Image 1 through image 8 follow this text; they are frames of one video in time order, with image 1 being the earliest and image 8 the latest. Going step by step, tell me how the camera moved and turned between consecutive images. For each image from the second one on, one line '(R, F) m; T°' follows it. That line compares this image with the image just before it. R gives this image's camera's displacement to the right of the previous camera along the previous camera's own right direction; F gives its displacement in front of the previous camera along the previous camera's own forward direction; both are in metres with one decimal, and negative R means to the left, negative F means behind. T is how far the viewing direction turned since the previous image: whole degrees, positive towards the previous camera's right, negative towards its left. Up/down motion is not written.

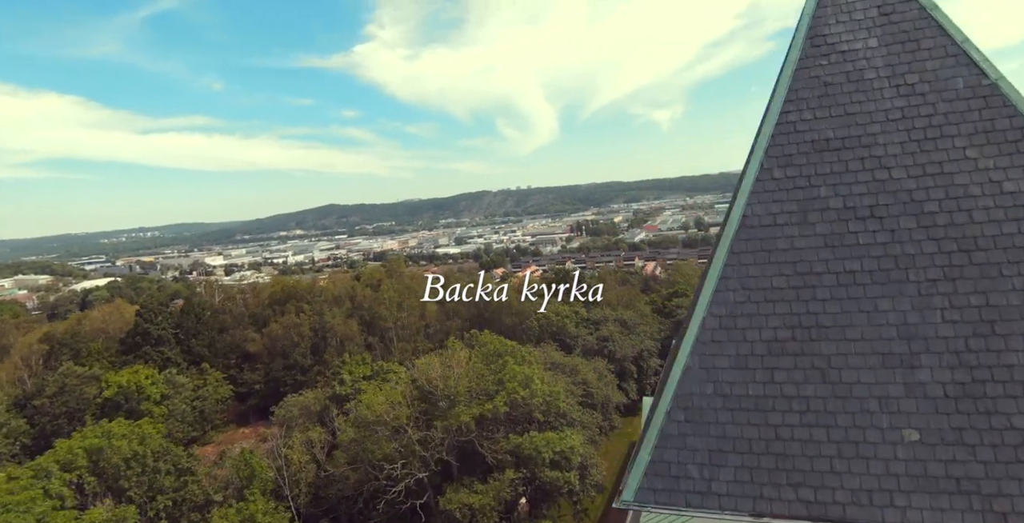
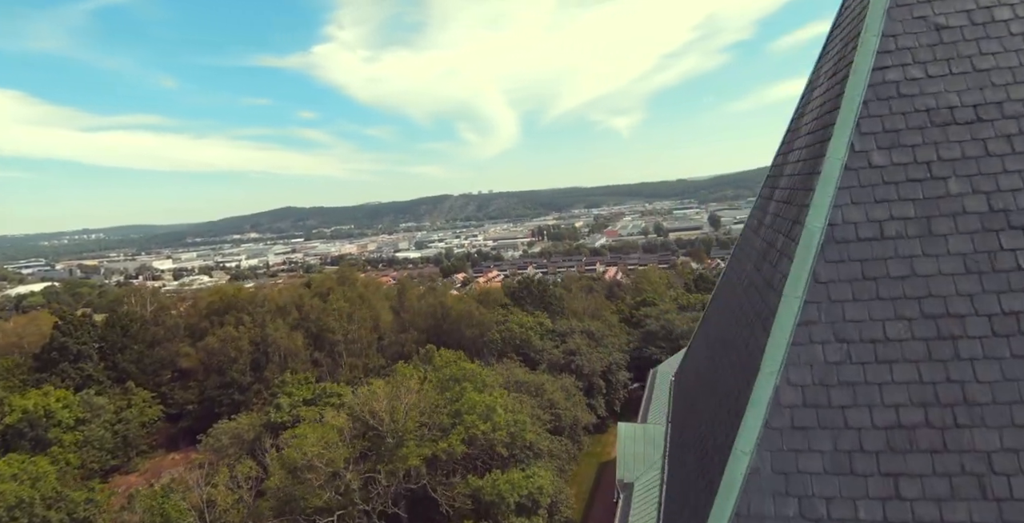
(0.0, +1.6) m; +4°
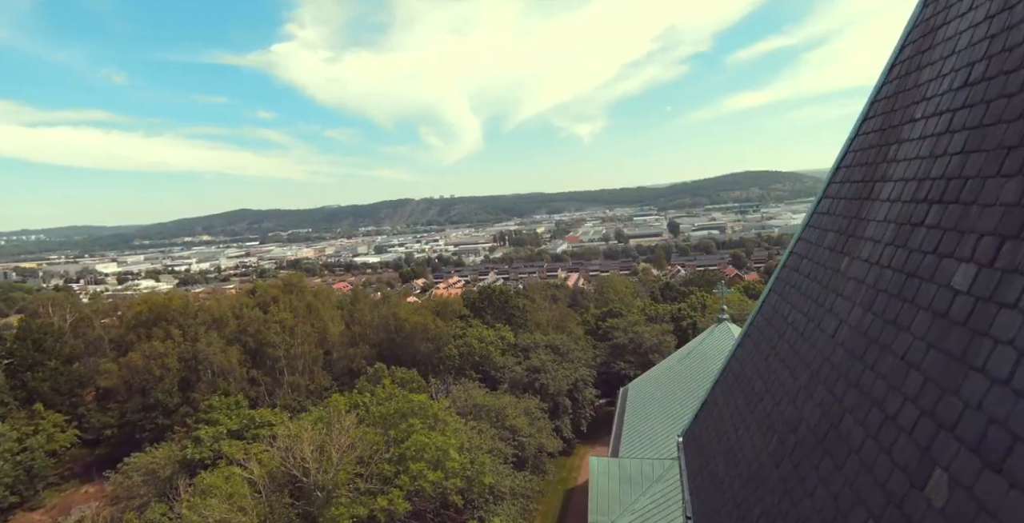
(+0.1, +1.6) m; +4°
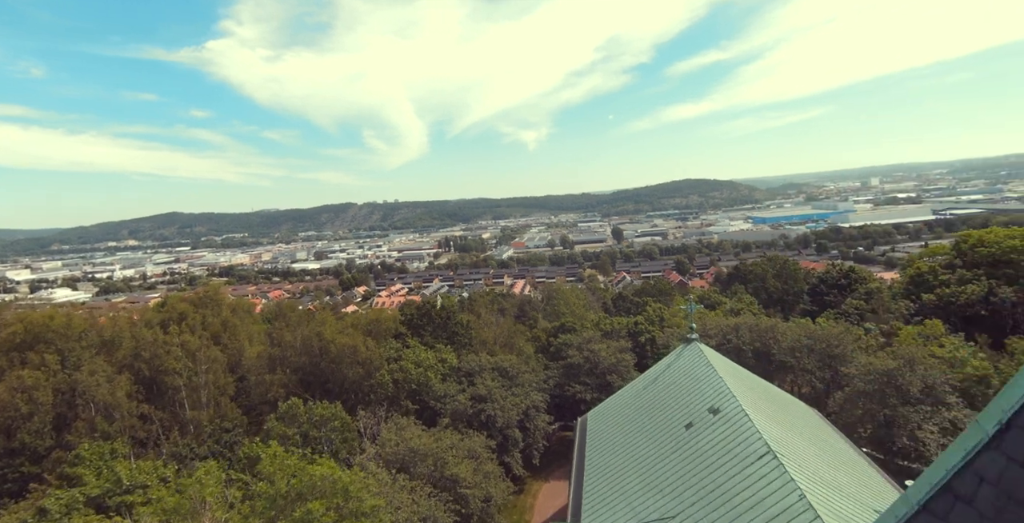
(+0.1, +2.2) m; +6°
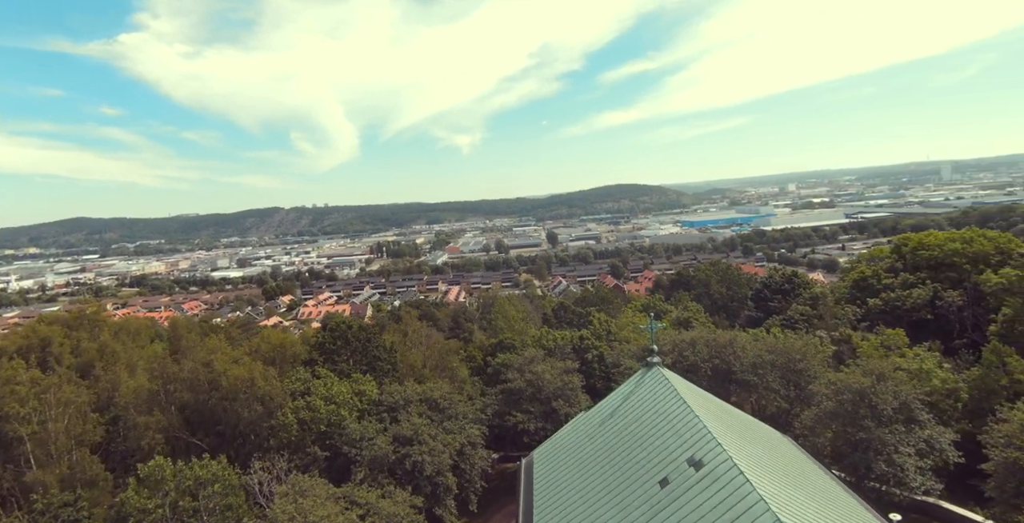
(+0.1, +2.4) m; +7°
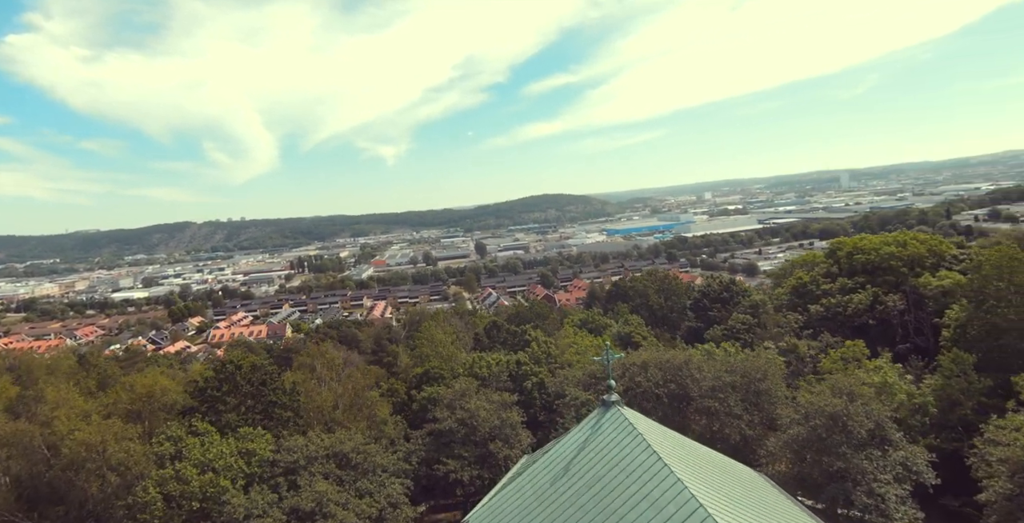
(+0.1, +2.3) m; +7°
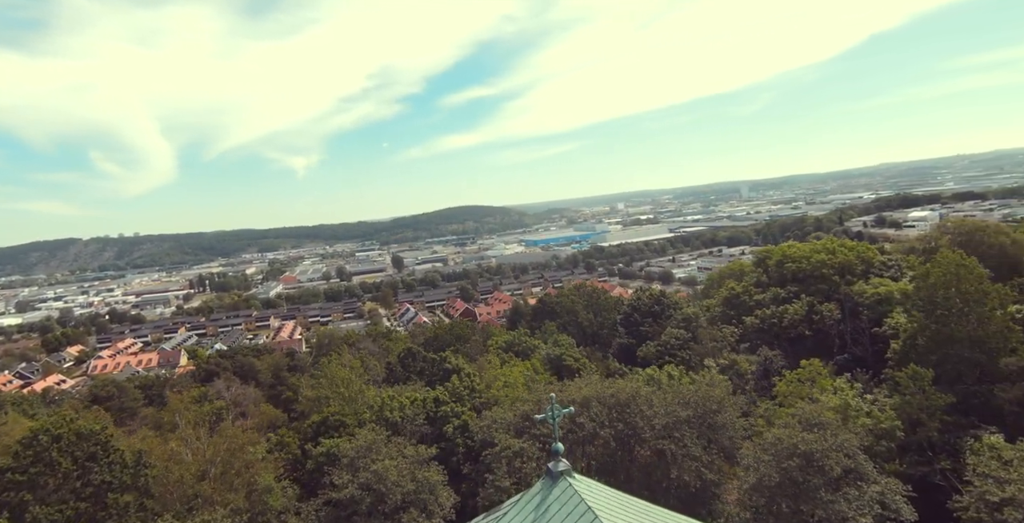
(+0.1, +2.4) m; +8°
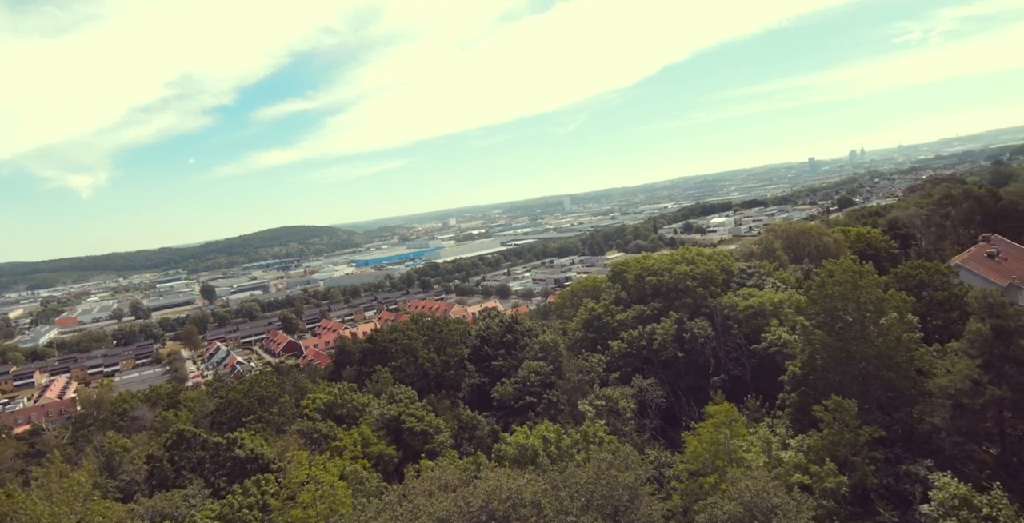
(+0.4, +4.3) m; +17°
